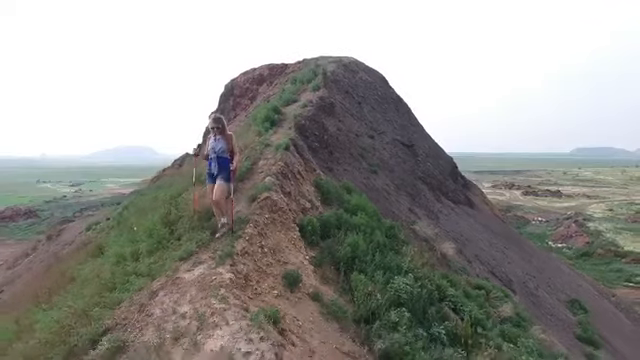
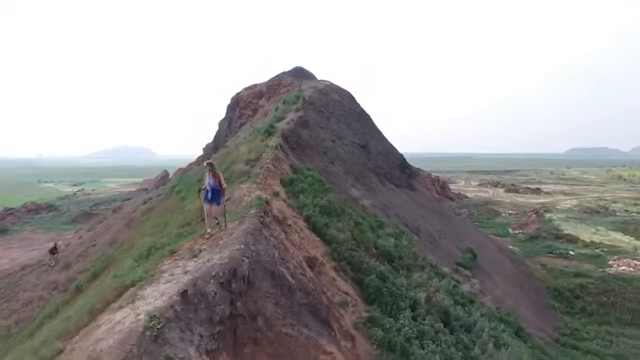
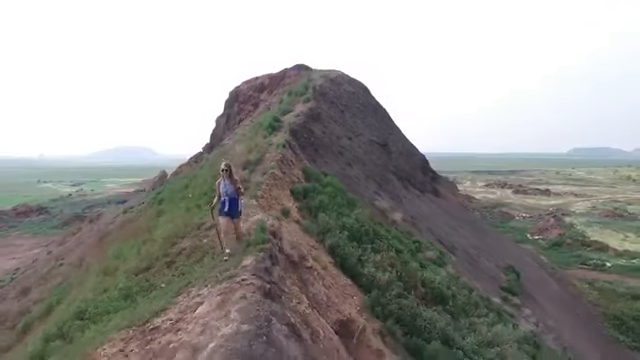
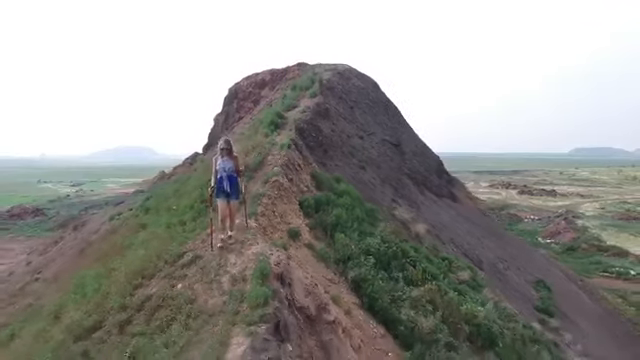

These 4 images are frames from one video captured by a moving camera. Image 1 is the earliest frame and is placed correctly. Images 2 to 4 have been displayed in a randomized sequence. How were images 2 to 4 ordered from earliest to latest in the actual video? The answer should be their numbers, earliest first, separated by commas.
4, 3, 2
